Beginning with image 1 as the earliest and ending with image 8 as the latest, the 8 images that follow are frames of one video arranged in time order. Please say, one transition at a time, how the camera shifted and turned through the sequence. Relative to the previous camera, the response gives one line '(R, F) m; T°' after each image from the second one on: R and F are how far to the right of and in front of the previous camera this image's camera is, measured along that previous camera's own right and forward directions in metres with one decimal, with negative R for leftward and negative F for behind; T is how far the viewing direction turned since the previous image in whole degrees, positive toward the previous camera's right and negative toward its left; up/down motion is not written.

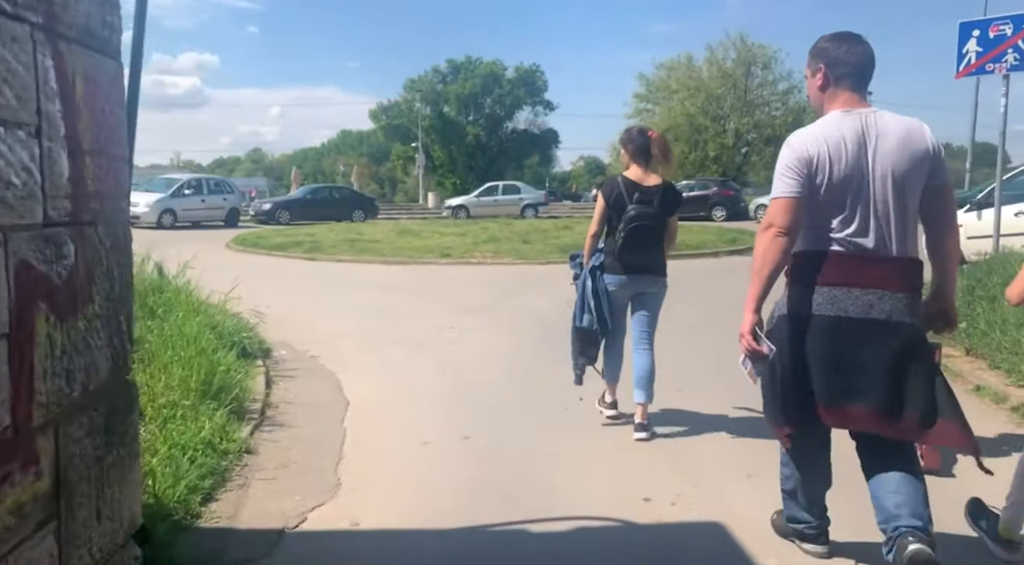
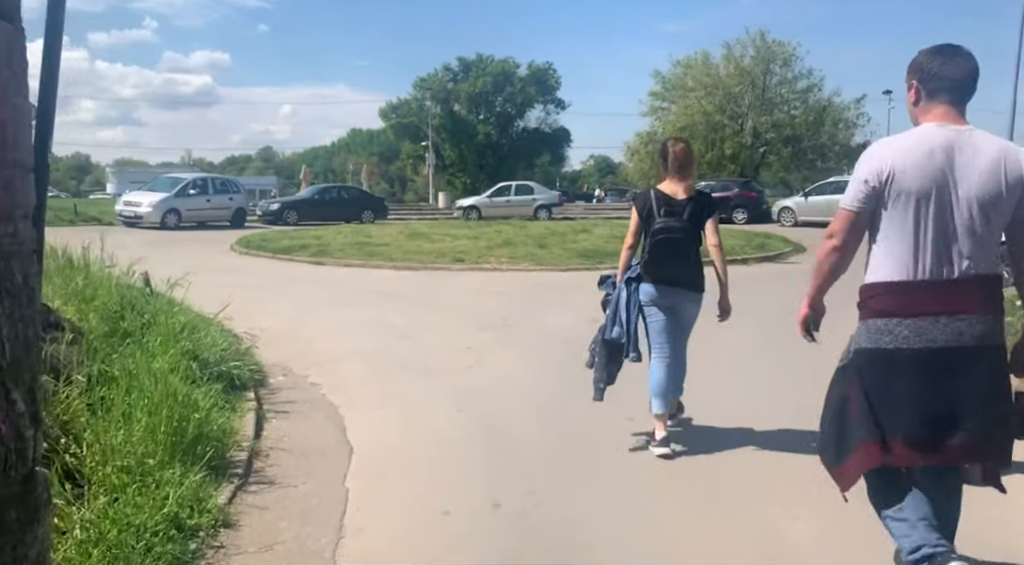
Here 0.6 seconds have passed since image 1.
(-0.2, +1.0) m; -1°
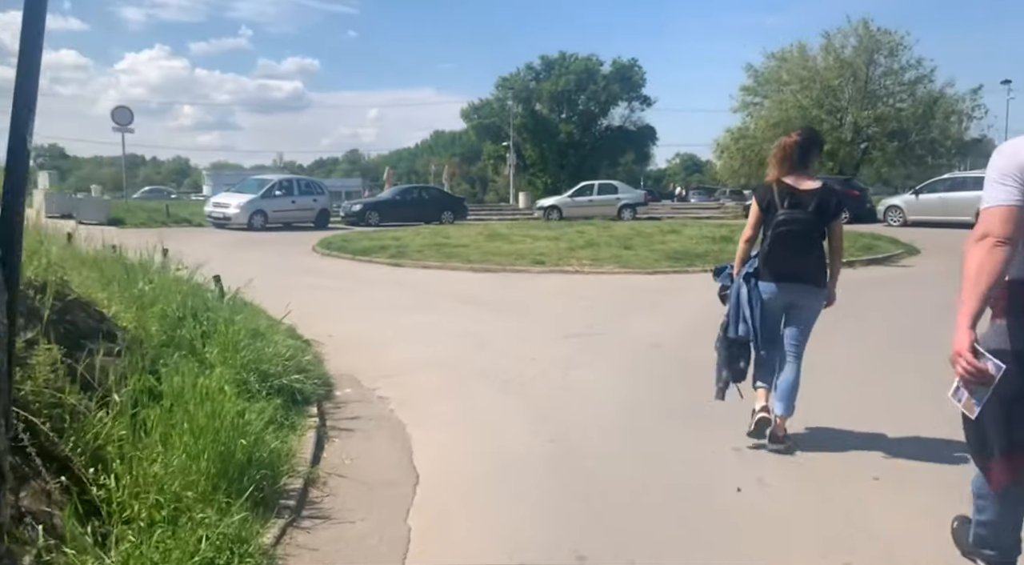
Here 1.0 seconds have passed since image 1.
(0.0, +0.7) m; -6°
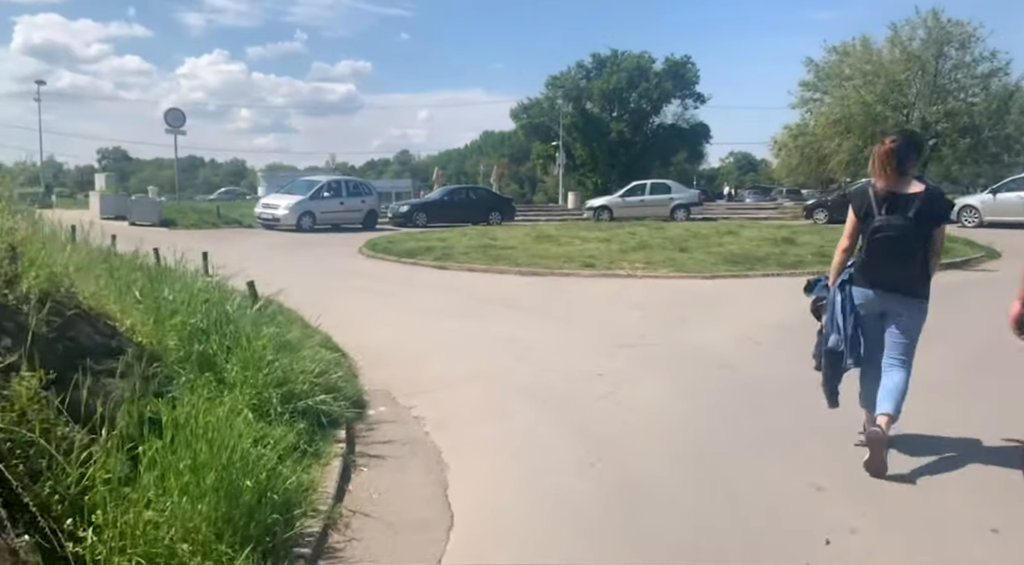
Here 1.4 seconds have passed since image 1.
(0.0, +0.6) m; -4°
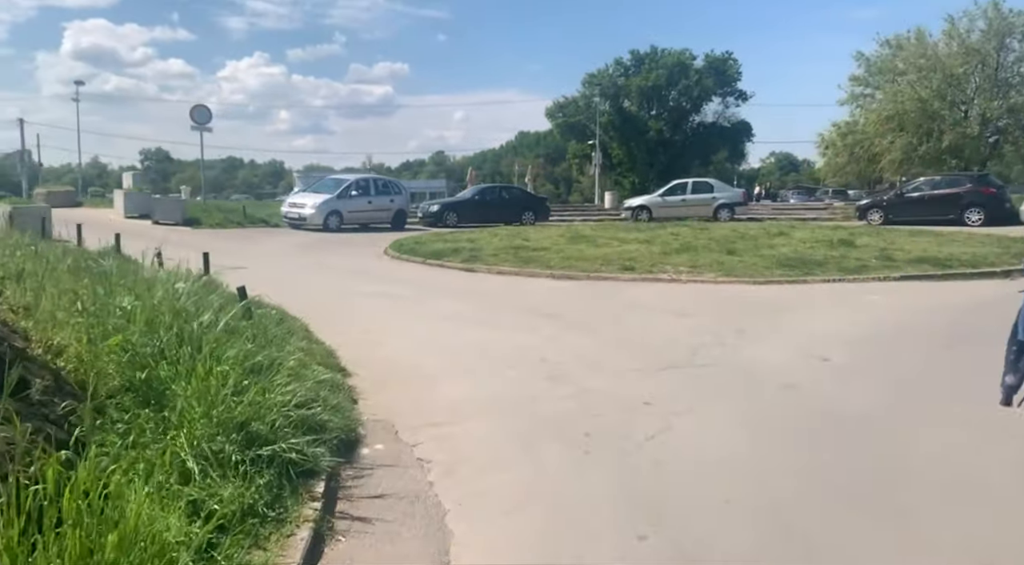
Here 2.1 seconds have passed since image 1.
(0.0, +1.2) m; -3°
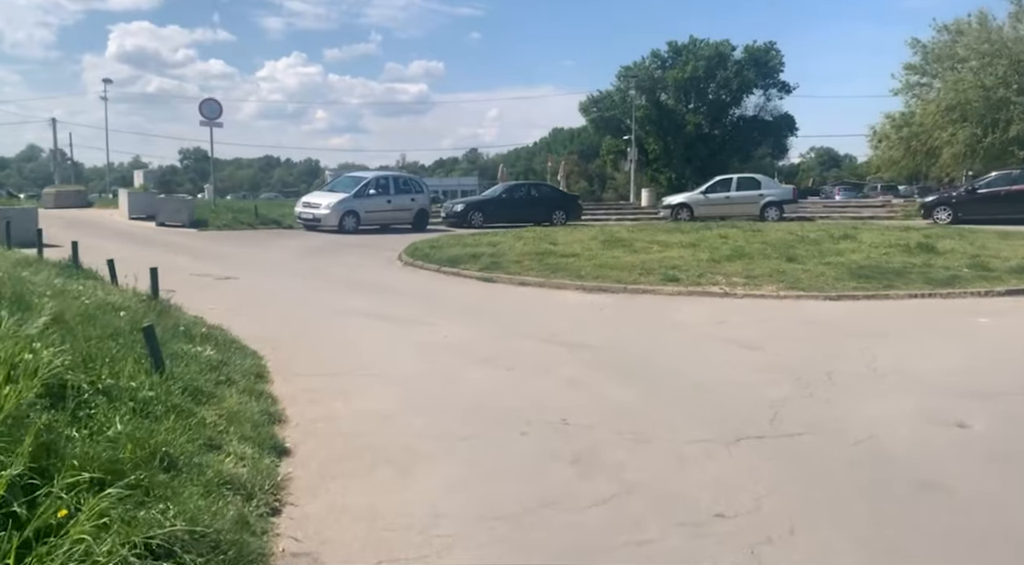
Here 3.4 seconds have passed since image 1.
(+0.2, +2.0) m; -3°
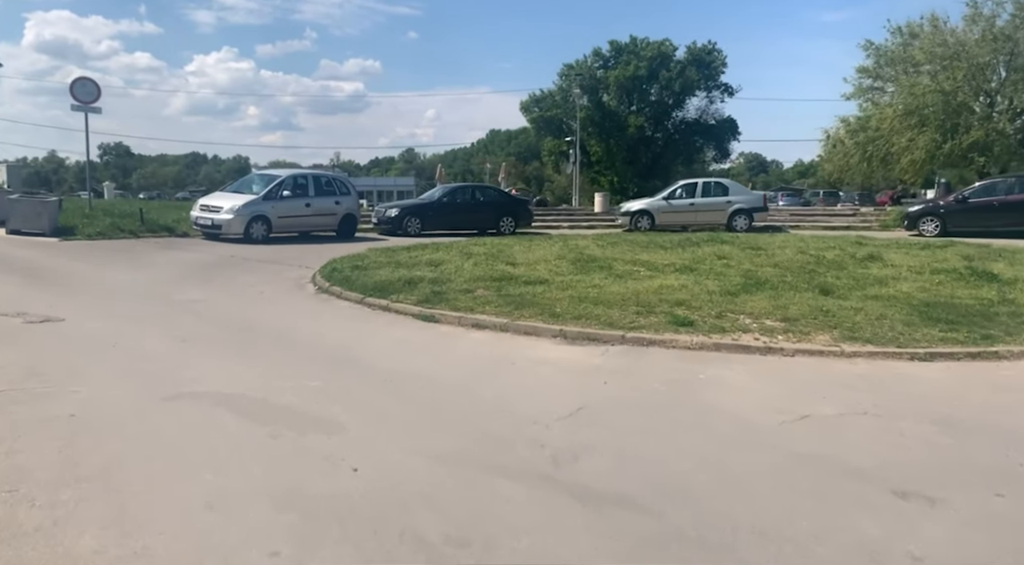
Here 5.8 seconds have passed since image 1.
(-0.2, +3.7) m; +5°
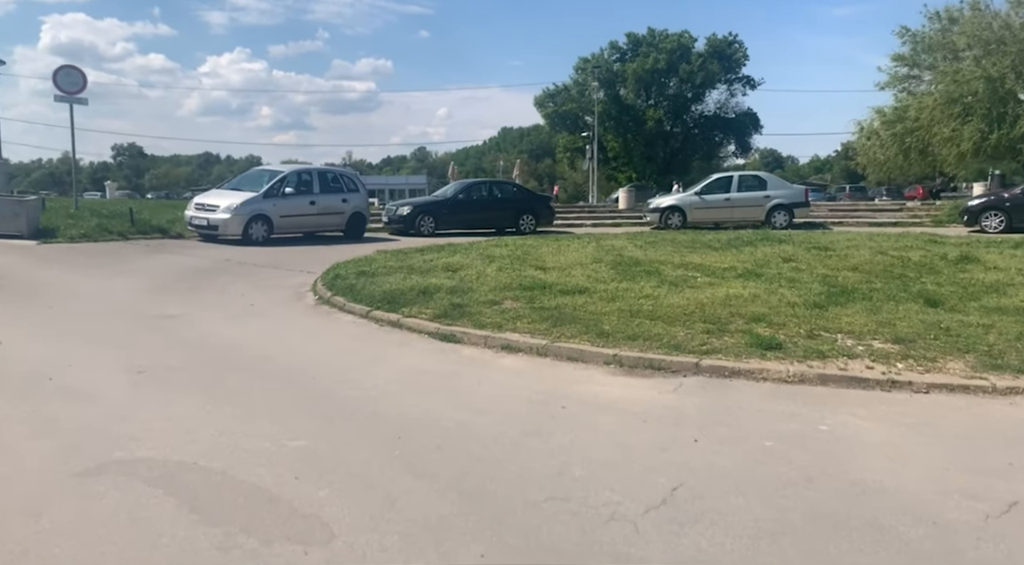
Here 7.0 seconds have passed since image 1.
(-0.3, +1.9) m; -1°
